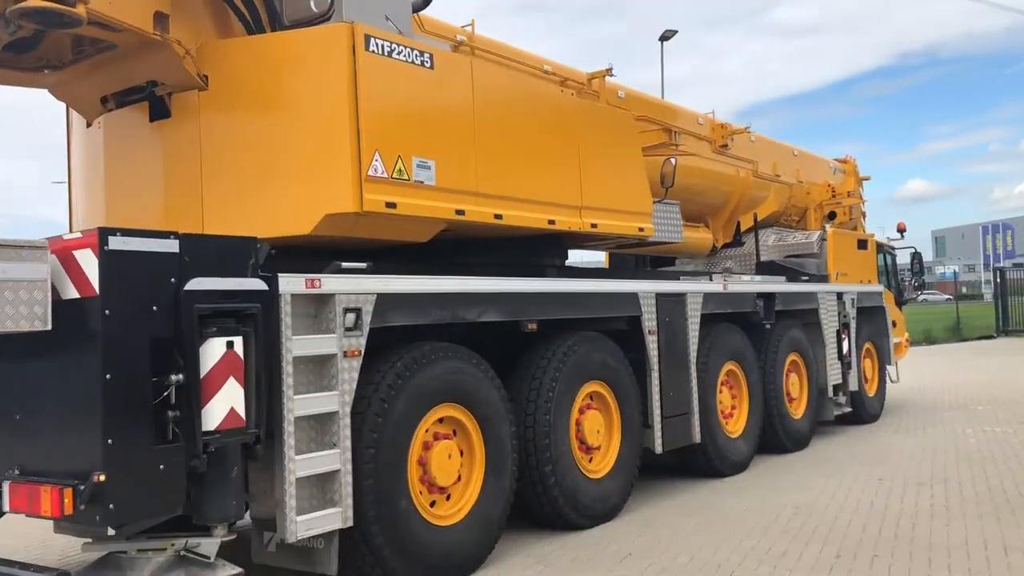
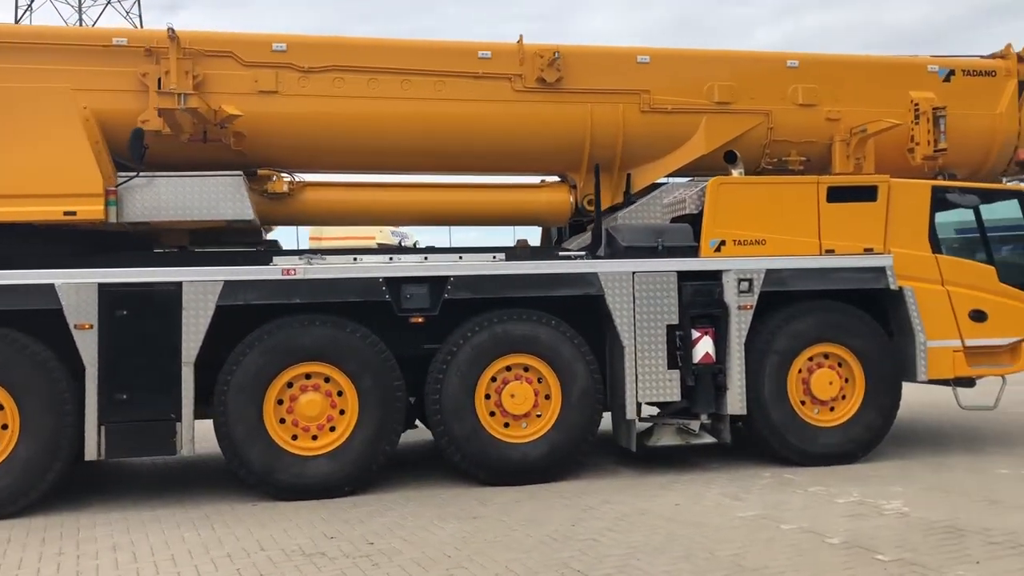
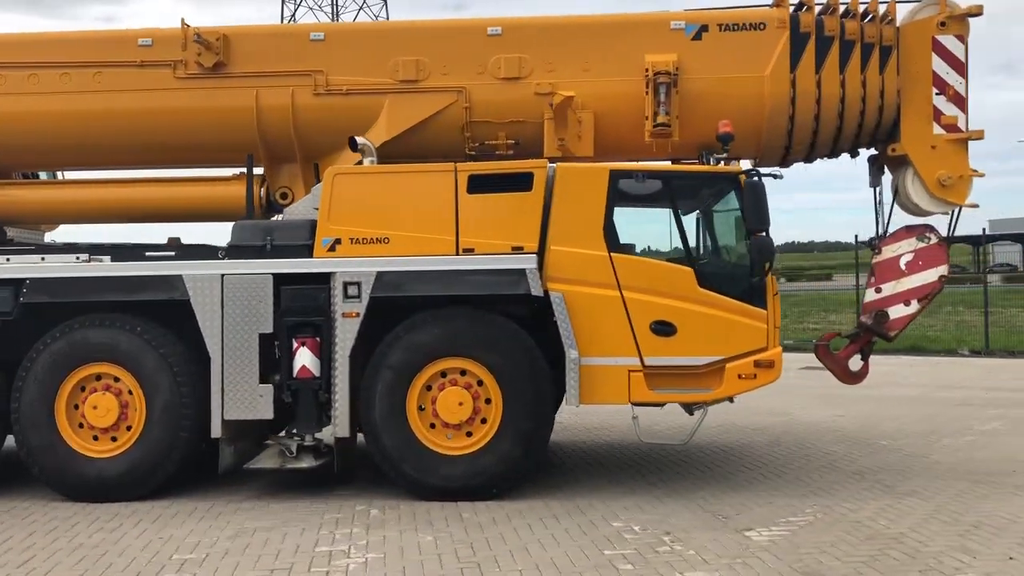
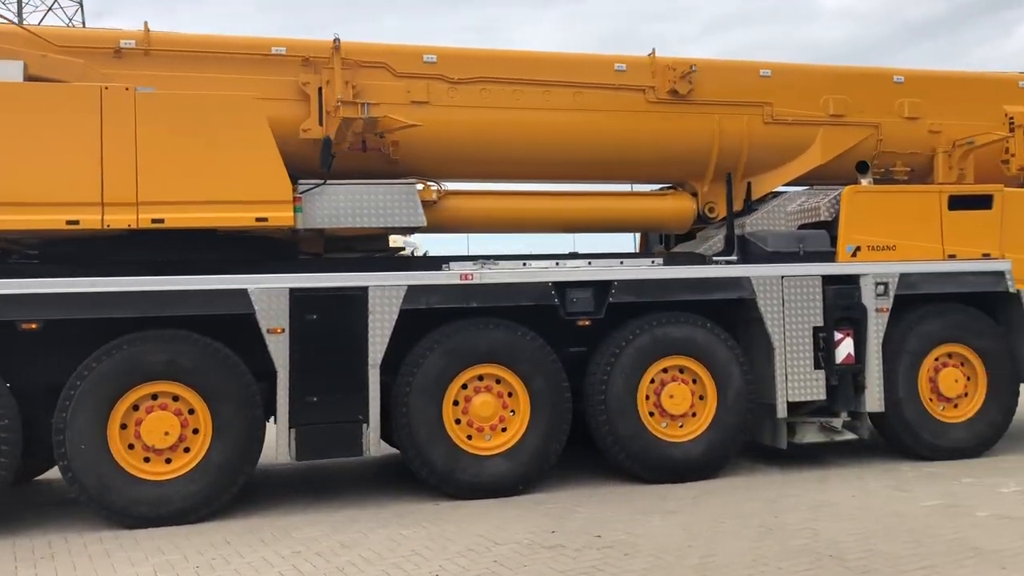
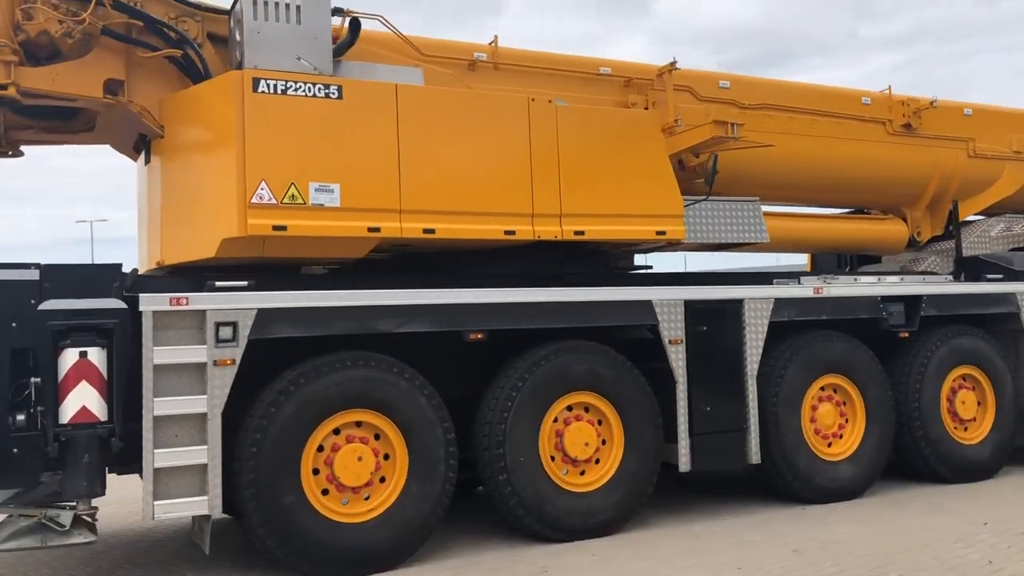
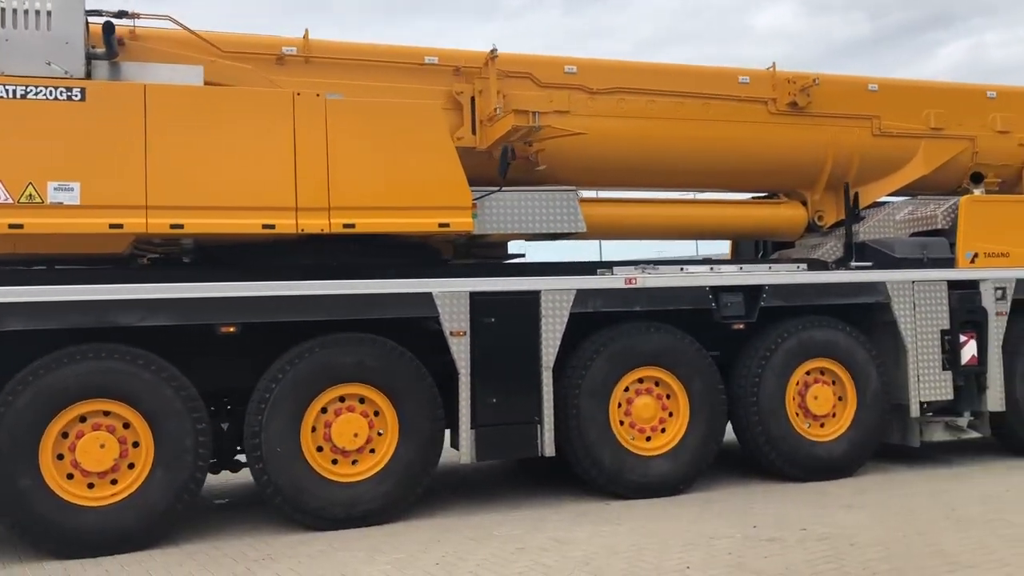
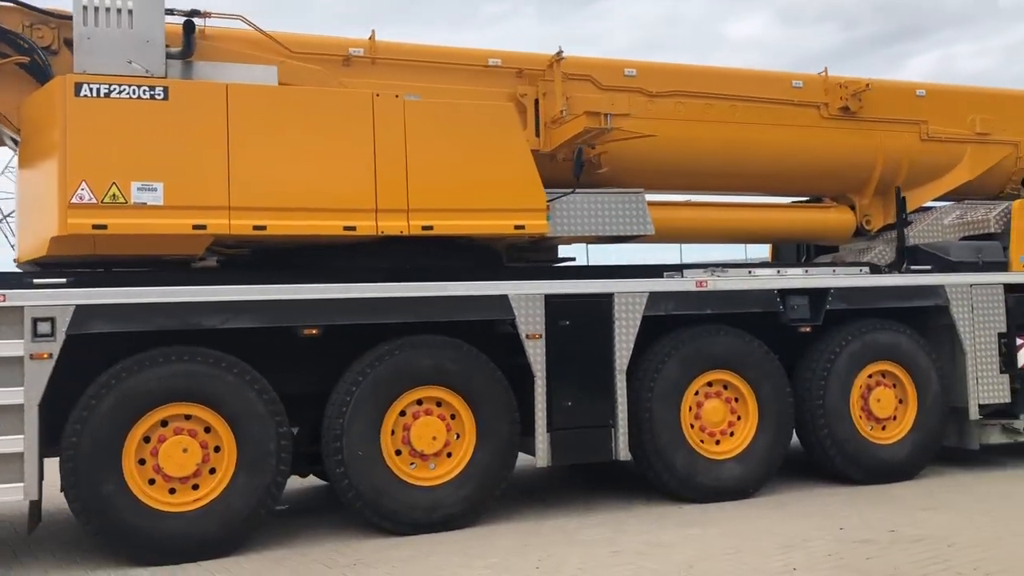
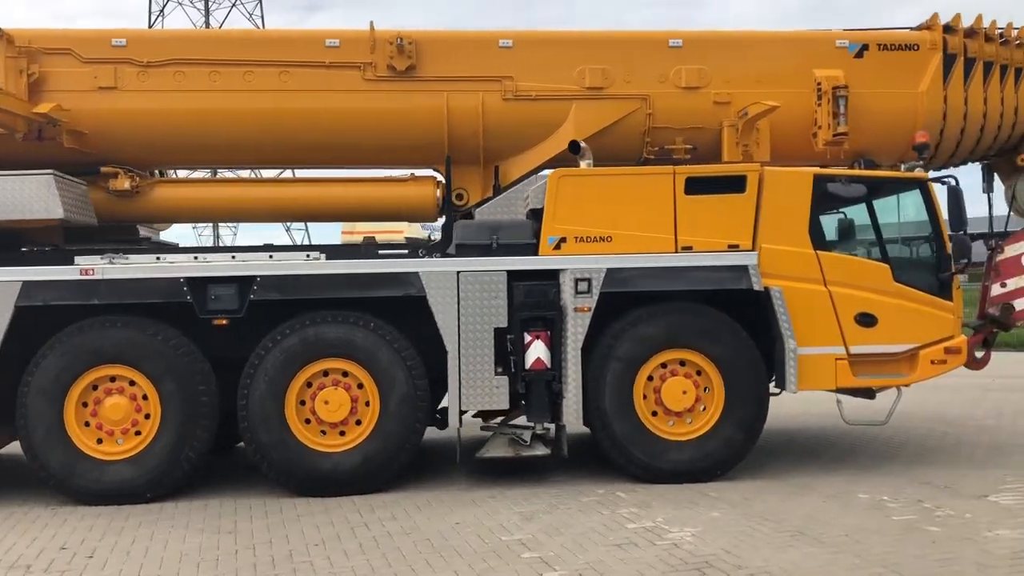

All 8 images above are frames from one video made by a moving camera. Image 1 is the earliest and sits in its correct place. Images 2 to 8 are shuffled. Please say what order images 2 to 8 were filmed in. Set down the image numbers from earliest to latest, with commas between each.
5, 7, 6, 4, 2, 8, 3
